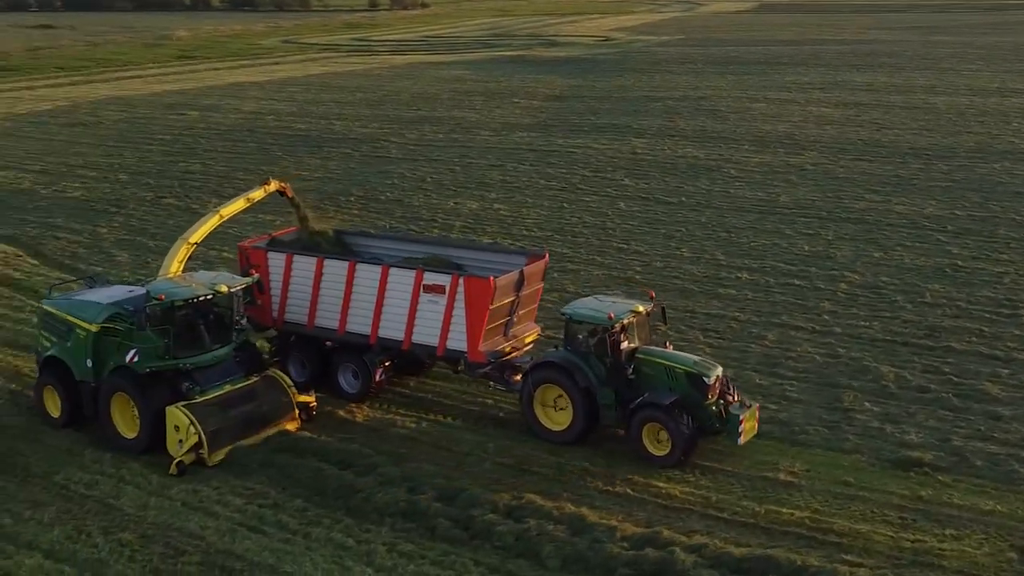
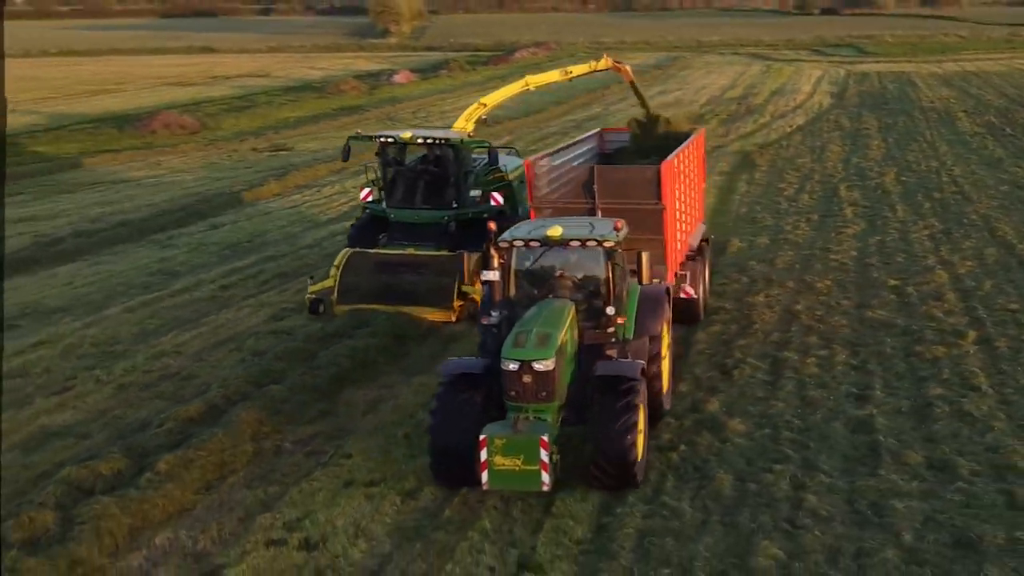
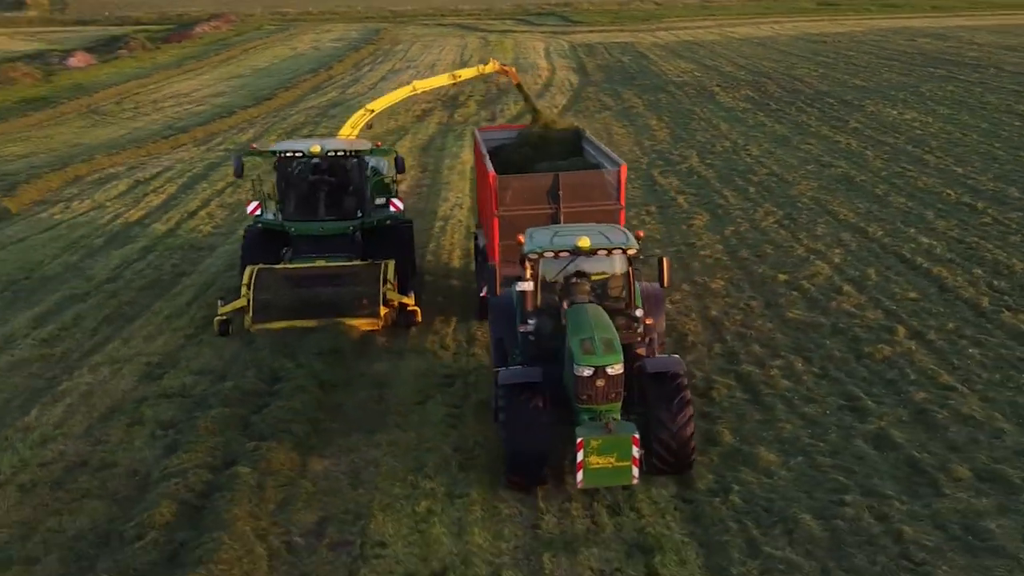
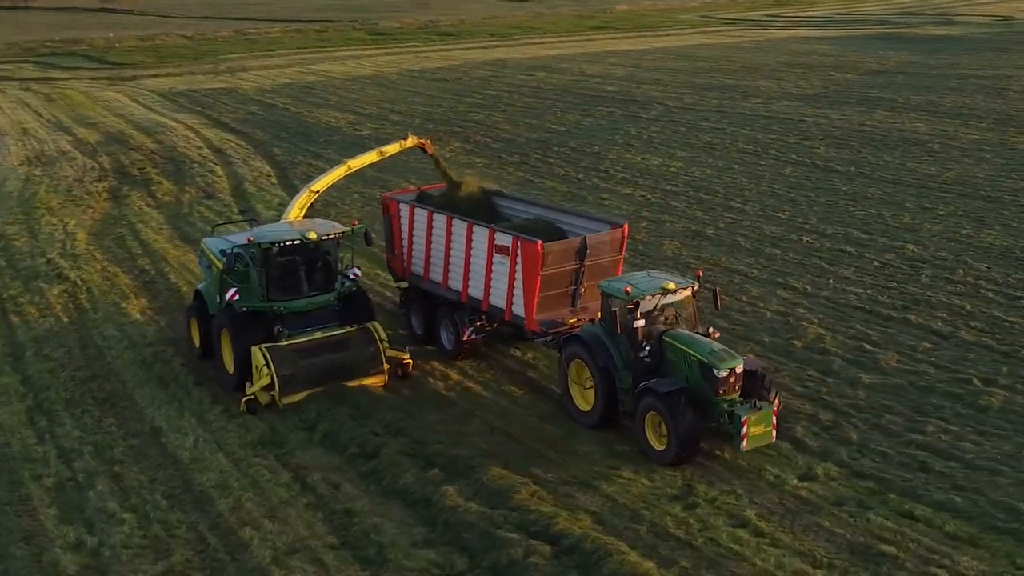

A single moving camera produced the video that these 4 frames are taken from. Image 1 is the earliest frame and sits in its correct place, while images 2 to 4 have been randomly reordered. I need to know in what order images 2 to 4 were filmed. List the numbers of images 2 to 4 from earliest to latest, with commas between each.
4, 3, 2
